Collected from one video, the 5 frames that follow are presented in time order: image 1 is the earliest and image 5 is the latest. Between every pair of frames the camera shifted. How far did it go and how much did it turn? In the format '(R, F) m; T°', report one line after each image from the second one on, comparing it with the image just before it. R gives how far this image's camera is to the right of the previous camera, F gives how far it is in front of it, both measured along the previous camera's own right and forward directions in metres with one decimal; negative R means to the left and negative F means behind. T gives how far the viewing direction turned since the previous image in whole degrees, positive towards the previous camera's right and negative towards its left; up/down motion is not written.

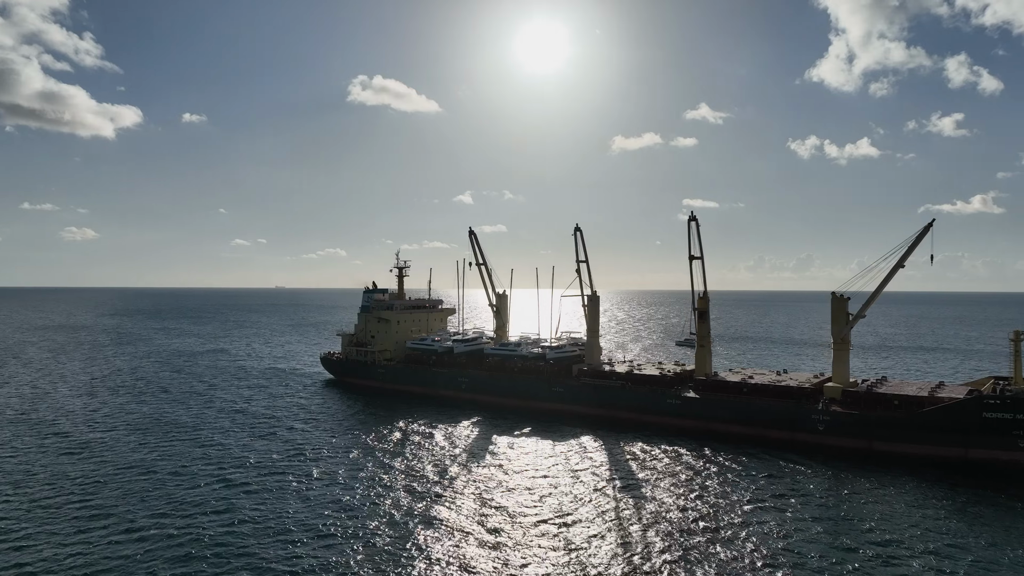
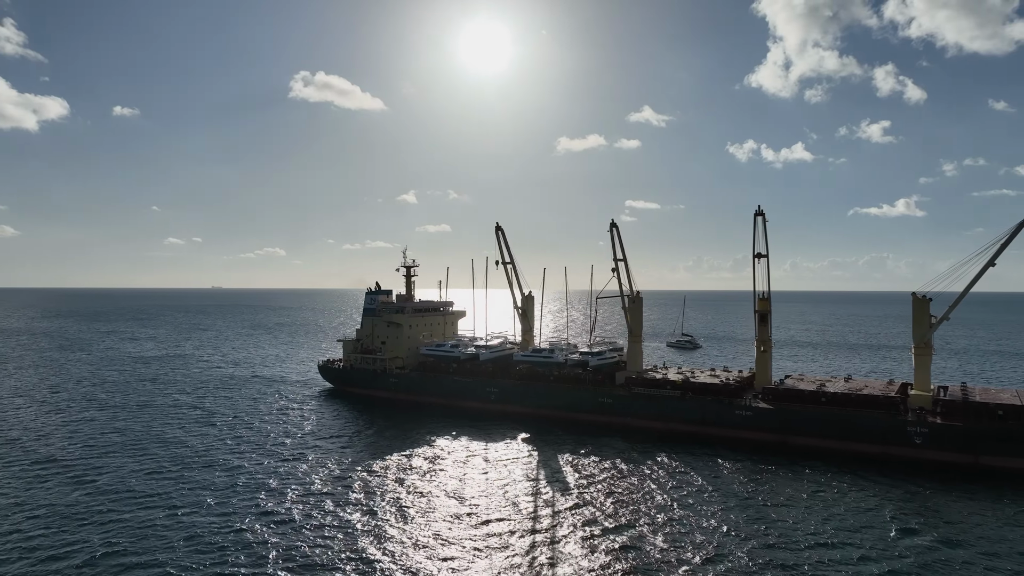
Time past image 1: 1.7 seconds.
(-5.5, +4.2) m; +4°
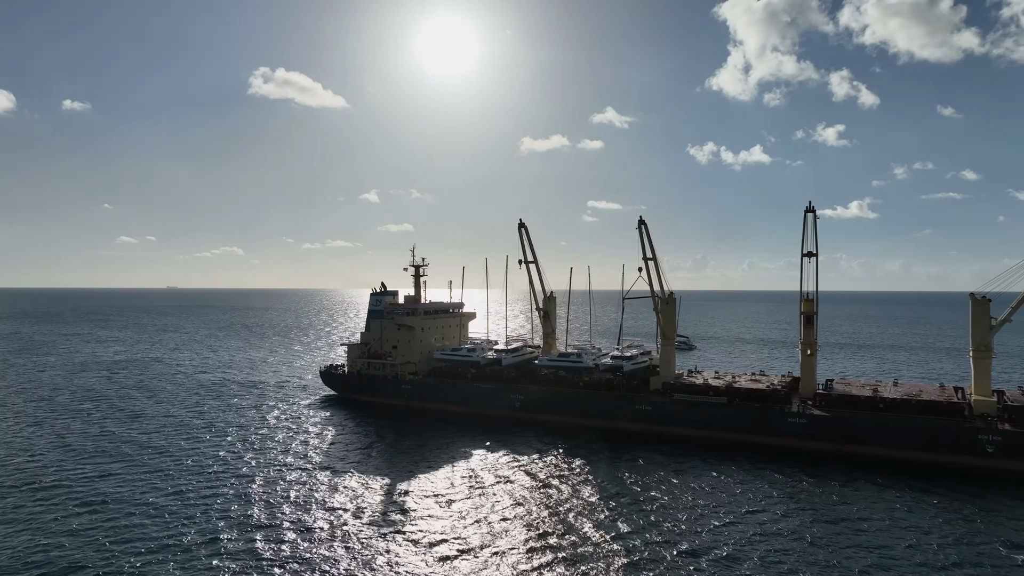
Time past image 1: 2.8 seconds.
(-3.7, +2.6) m; +3°
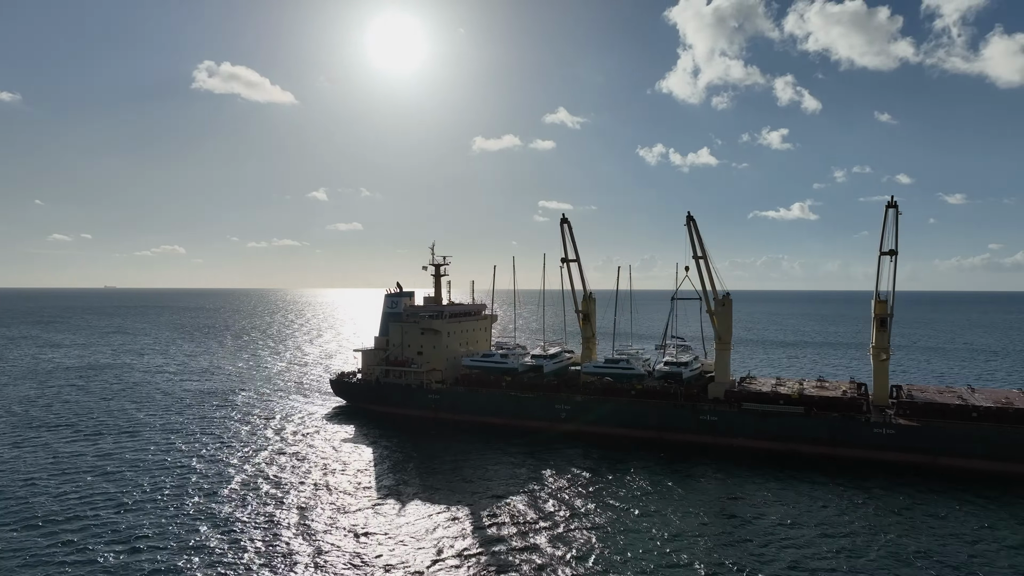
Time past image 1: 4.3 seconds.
(-5.1, +3.5) m; +4°
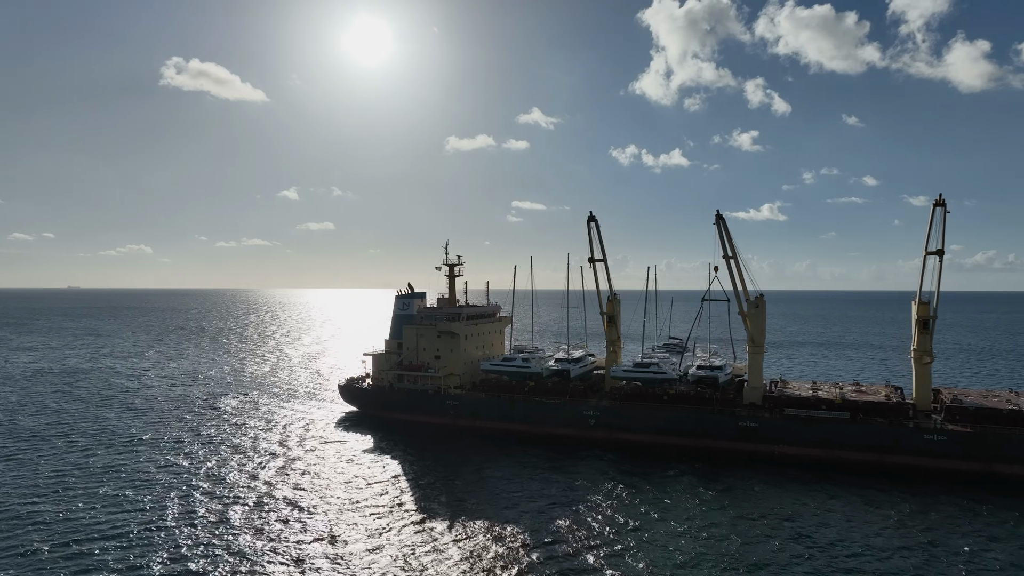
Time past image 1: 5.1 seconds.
(-2.8, +1.8) m; +2°
